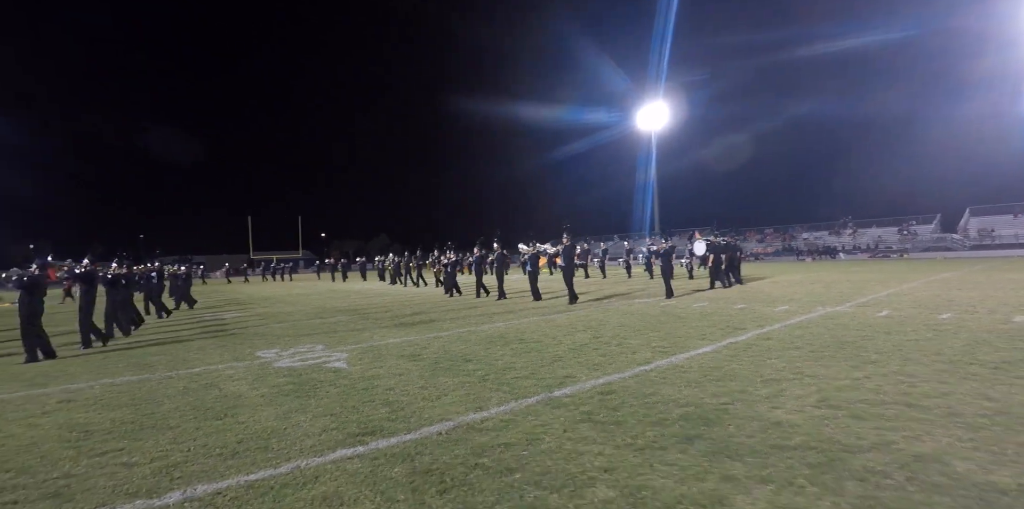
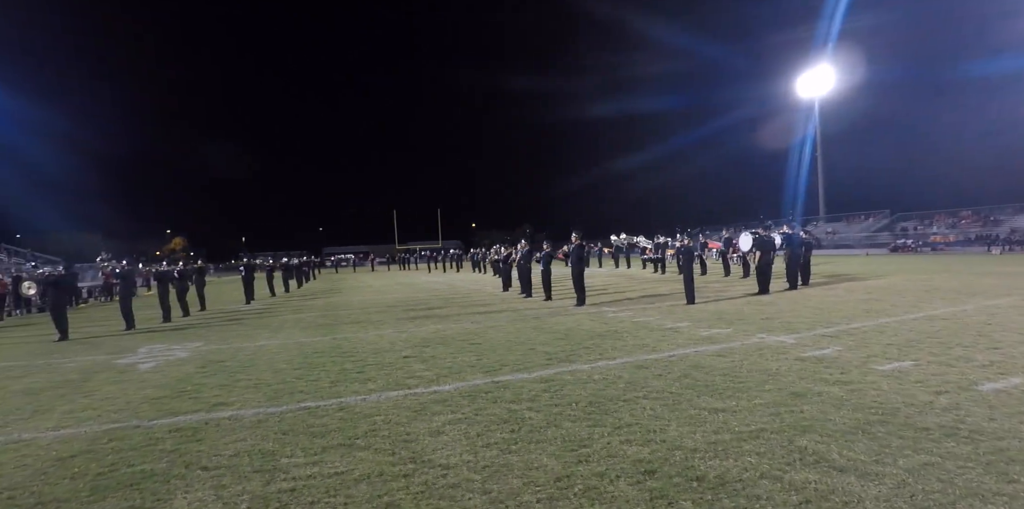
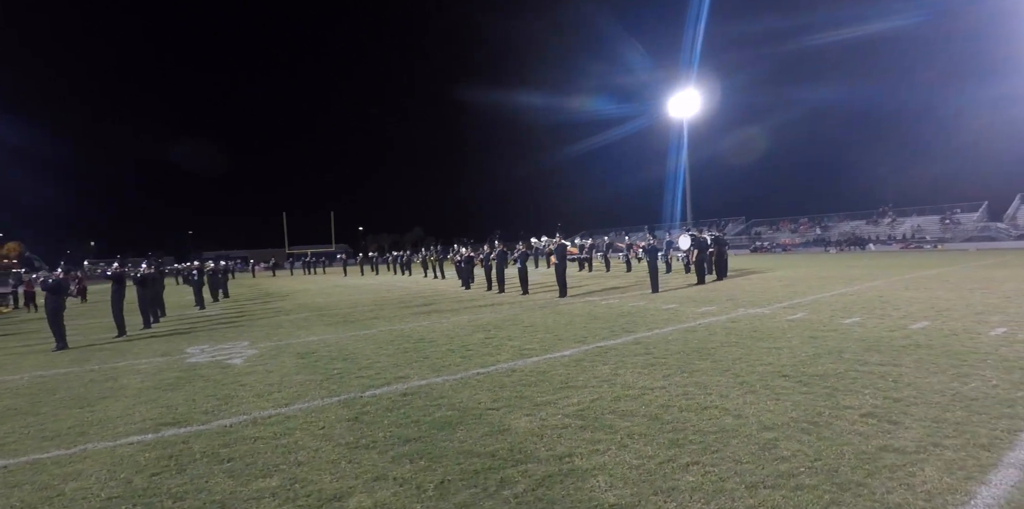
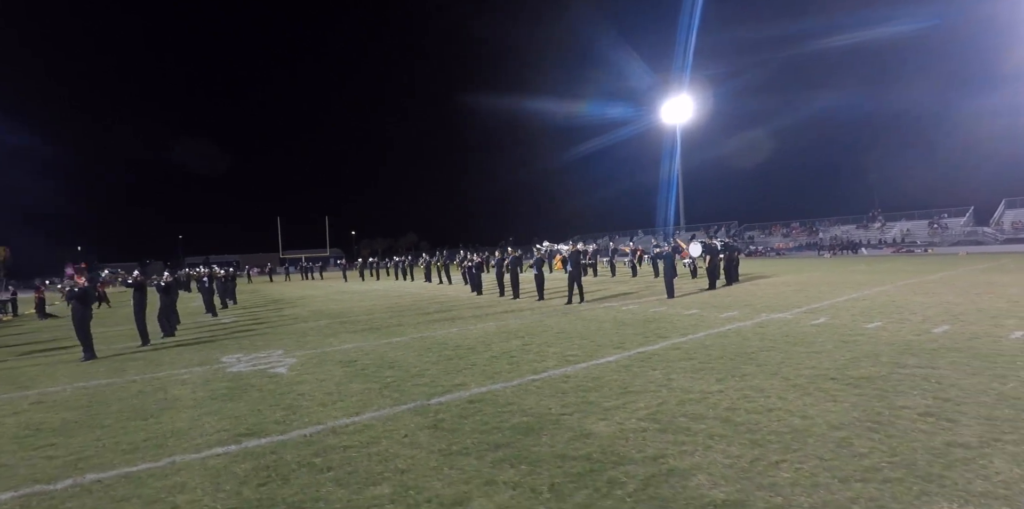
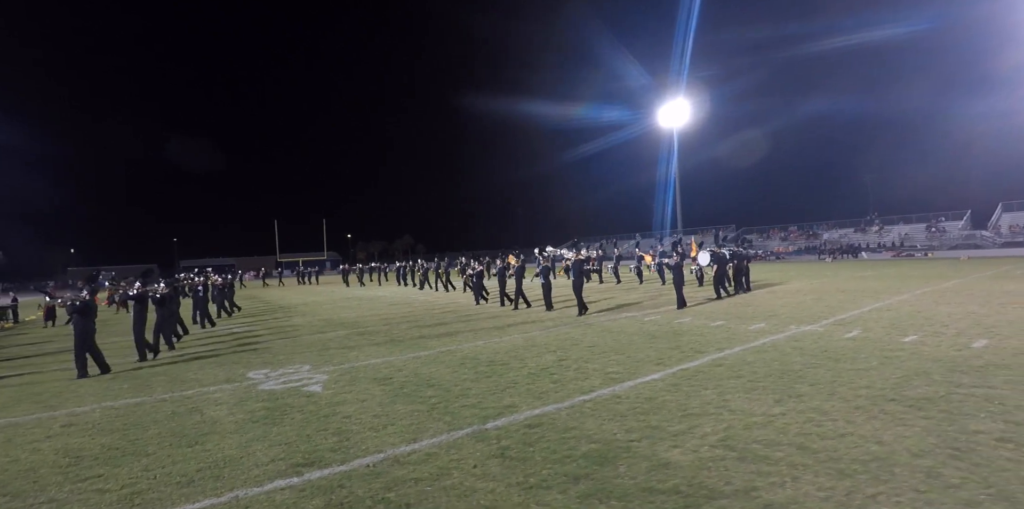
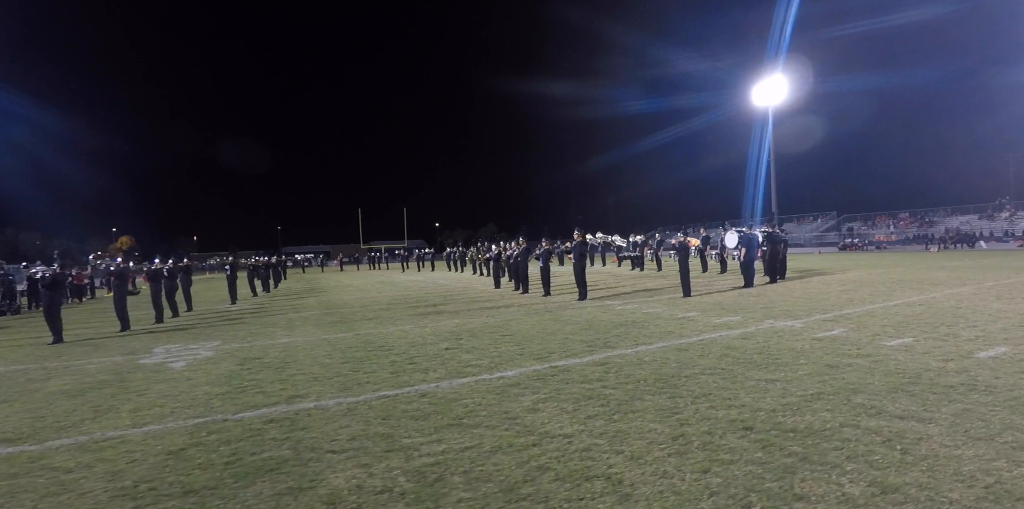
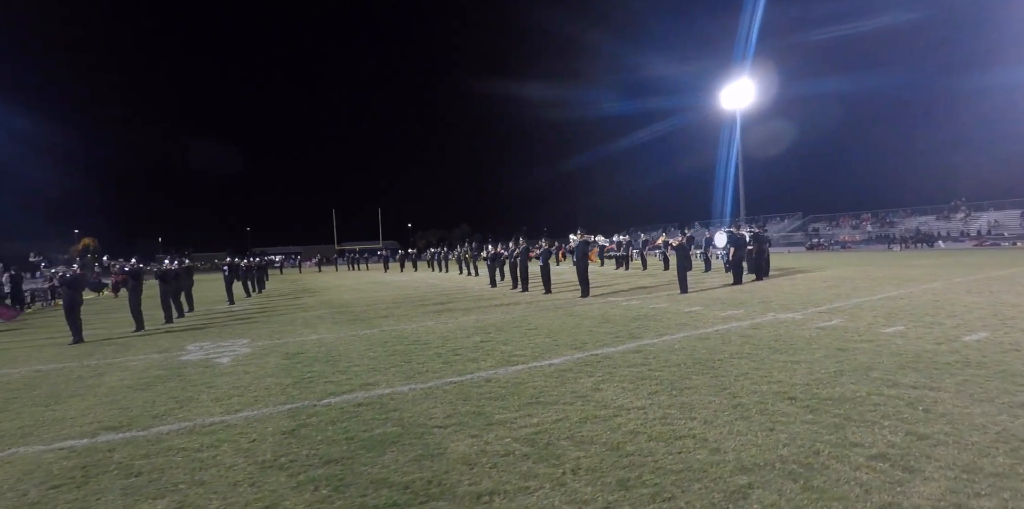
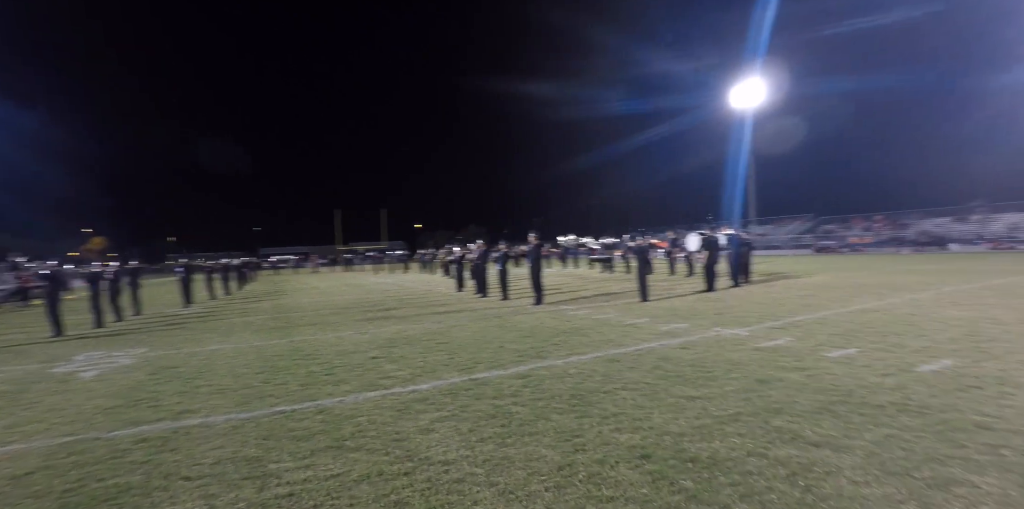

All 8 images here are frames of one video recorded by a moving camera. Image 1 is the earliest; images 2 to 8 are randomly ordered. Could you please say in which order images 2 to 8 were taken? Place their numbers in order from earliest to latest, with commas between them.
5, 4, 3, 7, 6, 8, 2
